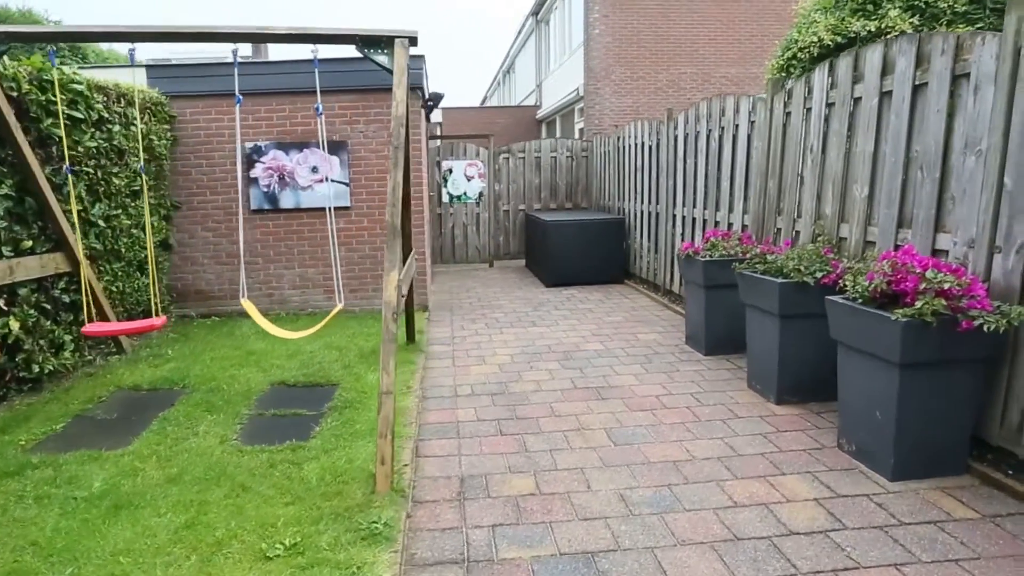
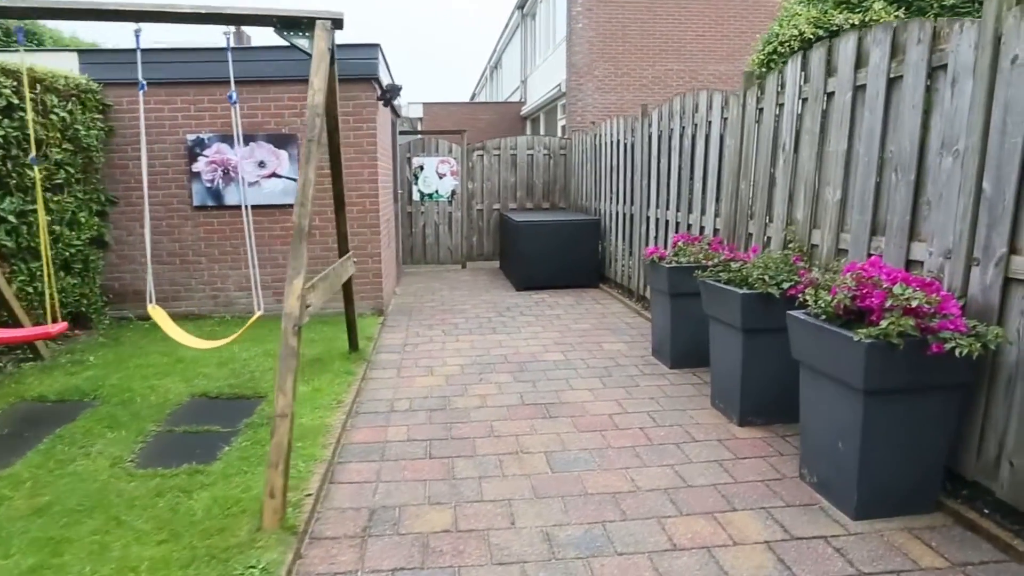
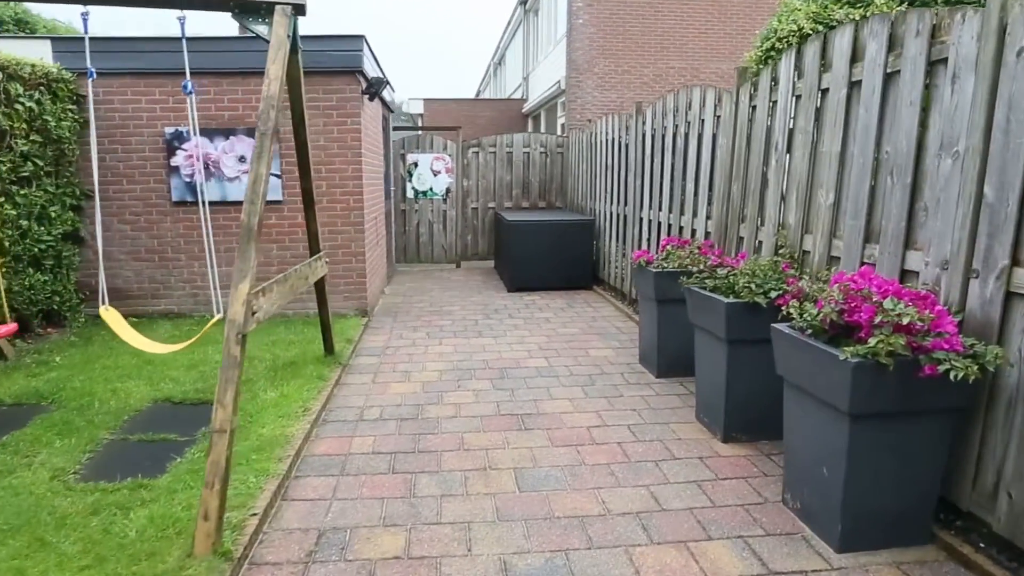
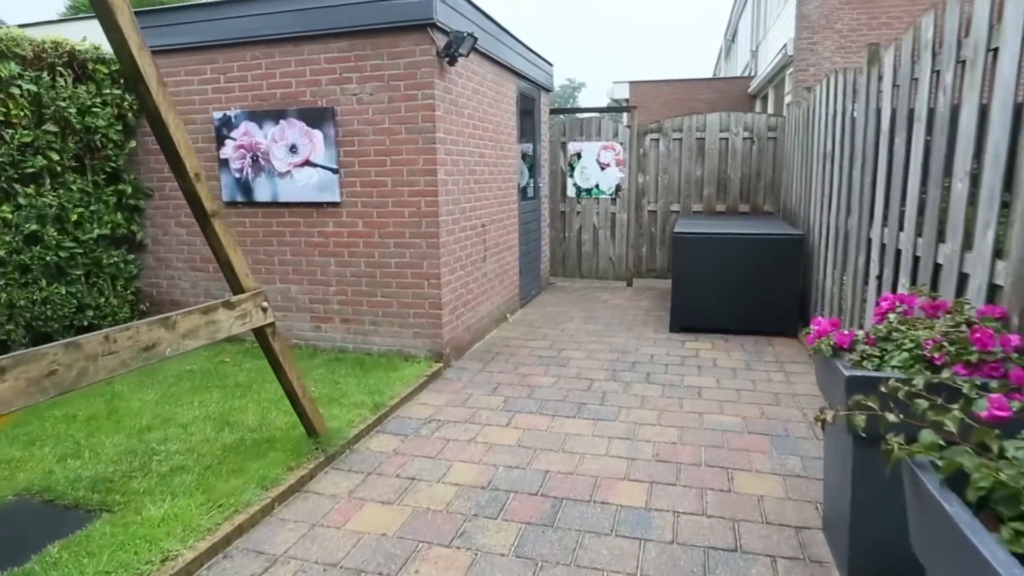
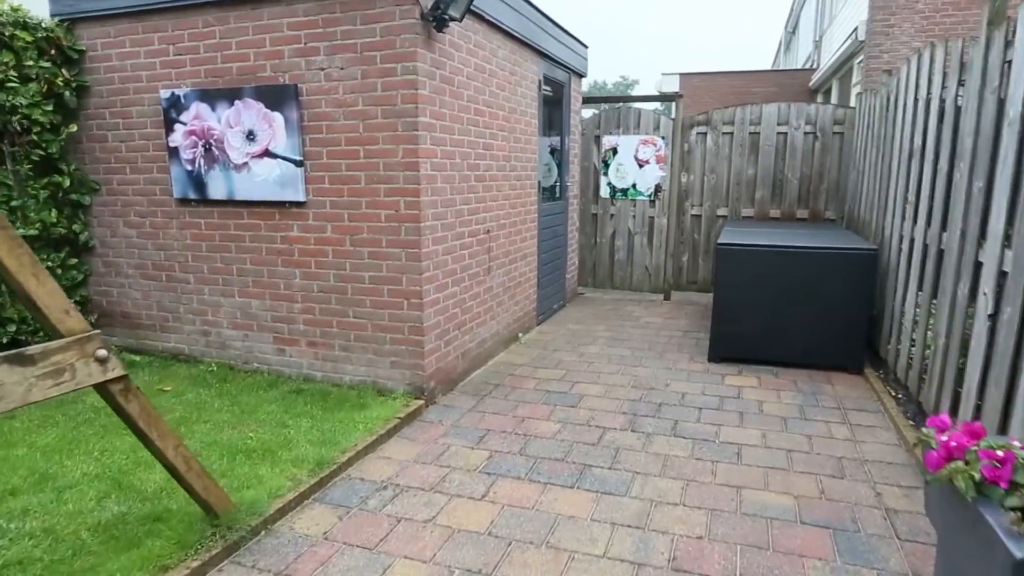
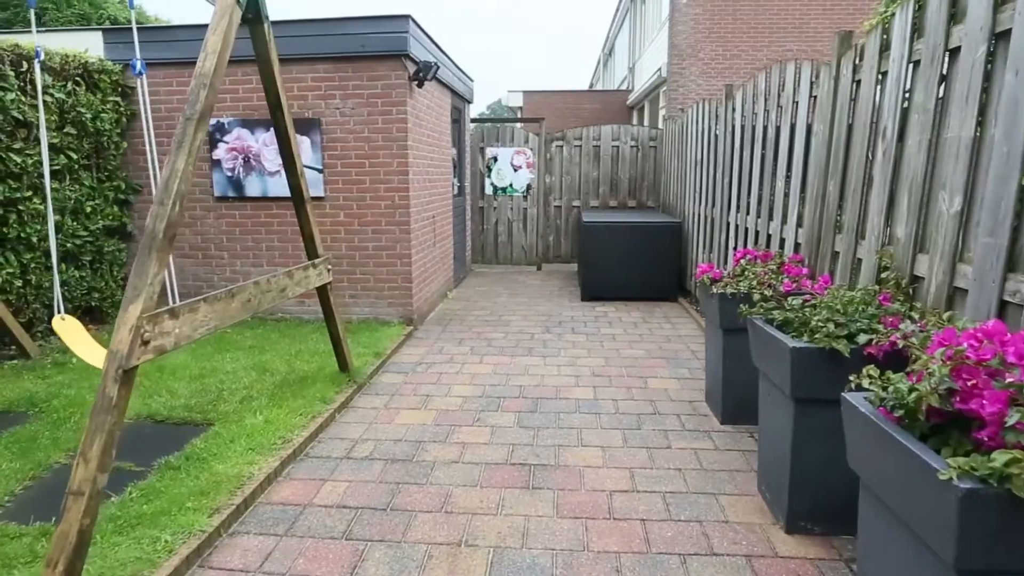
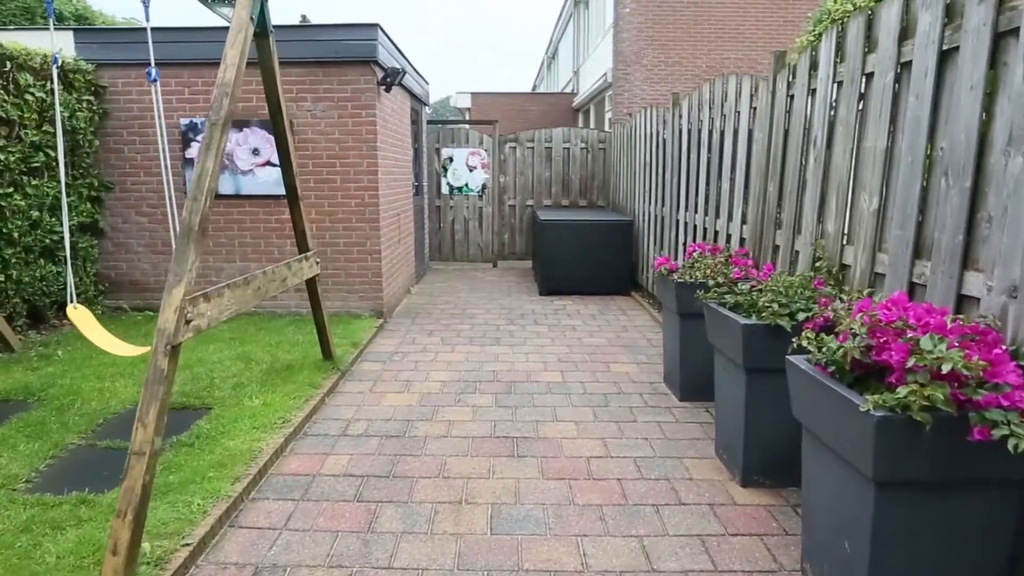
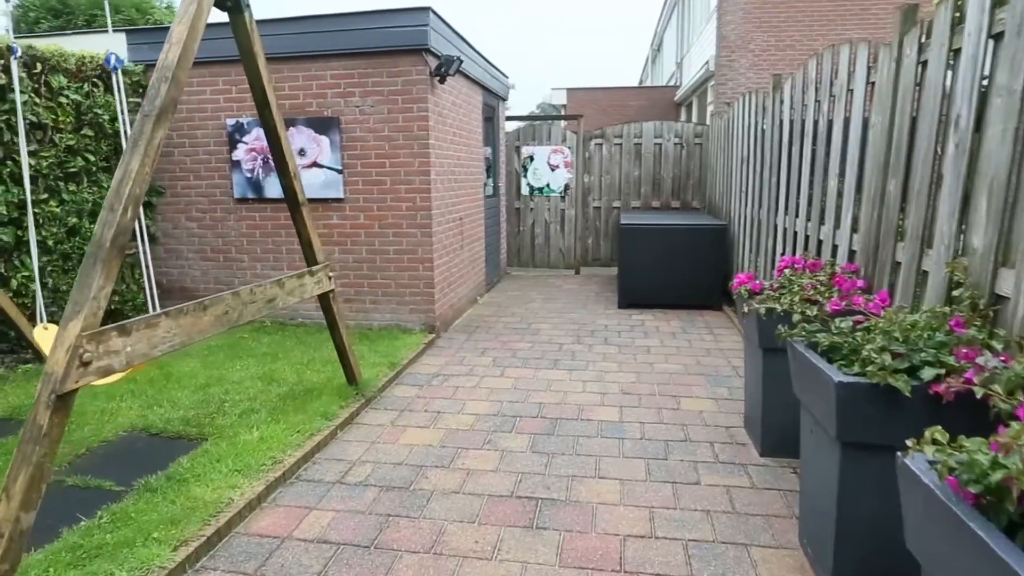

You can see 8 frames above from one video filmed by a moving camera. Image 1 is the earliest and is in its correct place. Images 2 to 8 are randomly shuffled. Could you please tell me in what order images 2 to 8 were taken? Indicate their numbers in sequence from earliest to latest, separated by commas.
2, 3, 7, 6, 8, 4, 5
